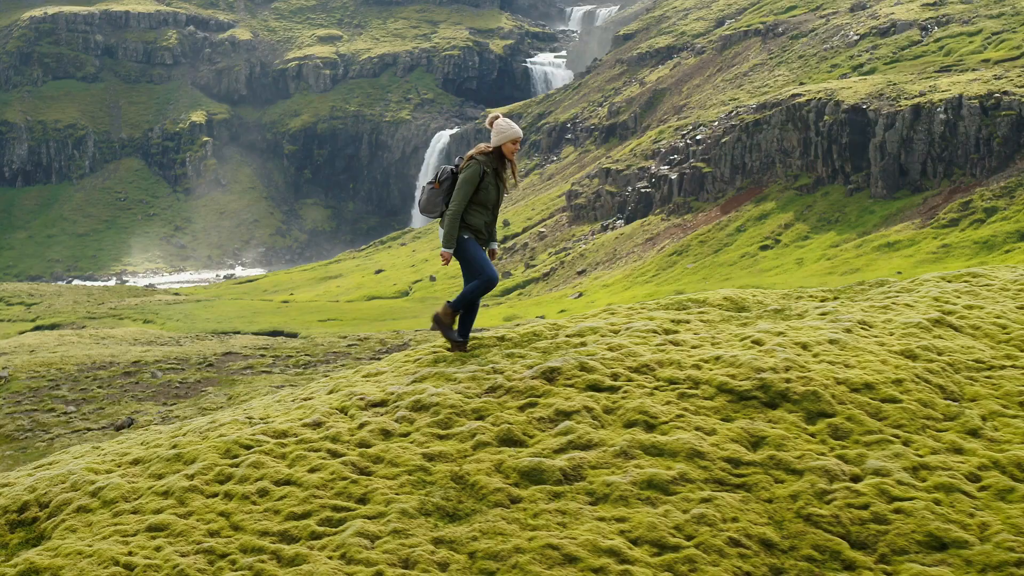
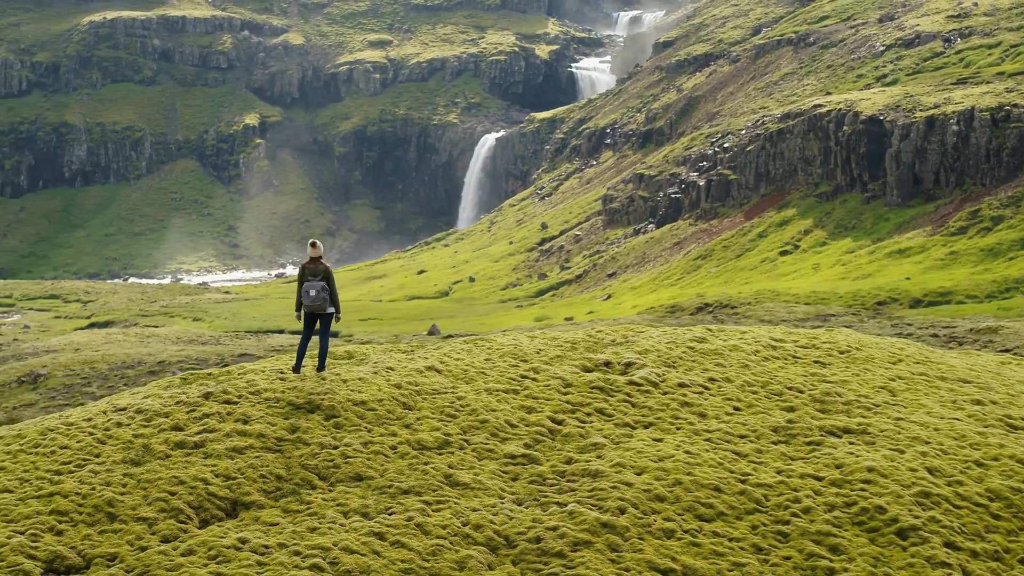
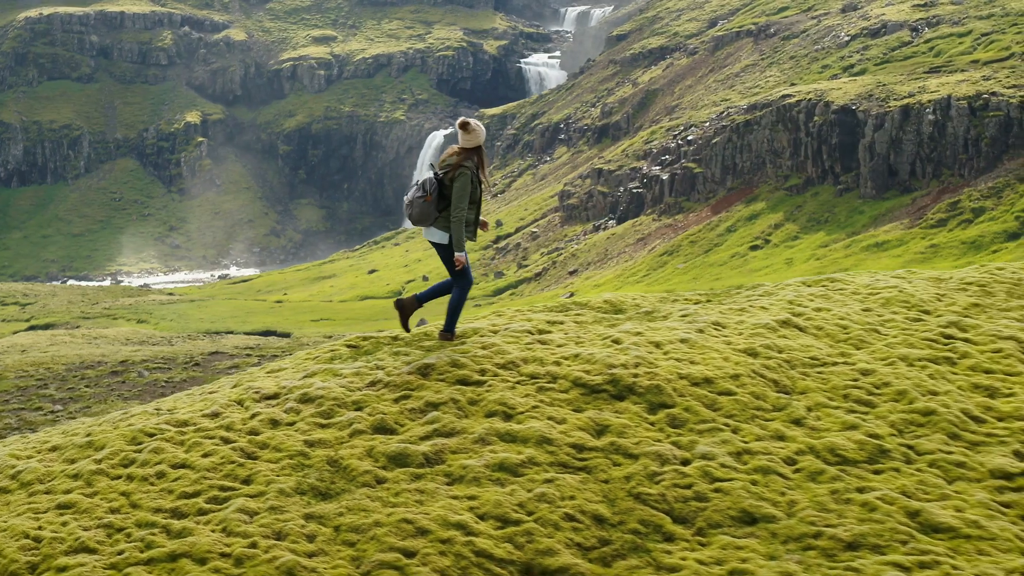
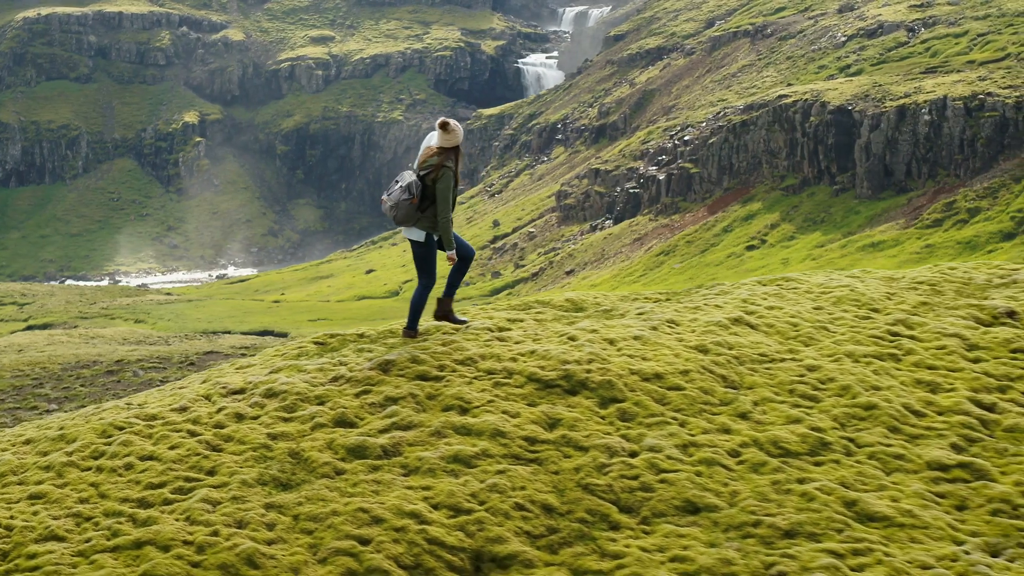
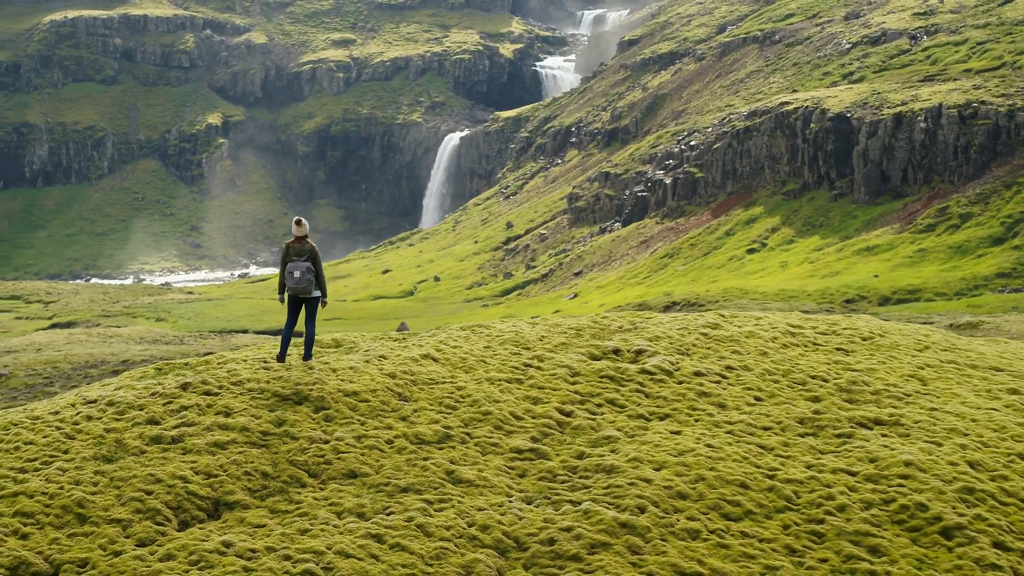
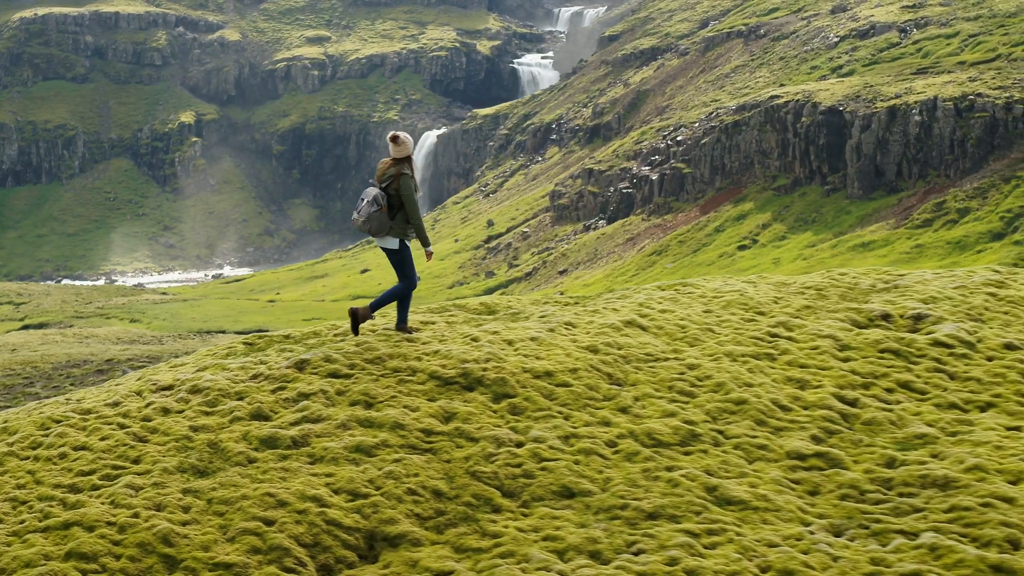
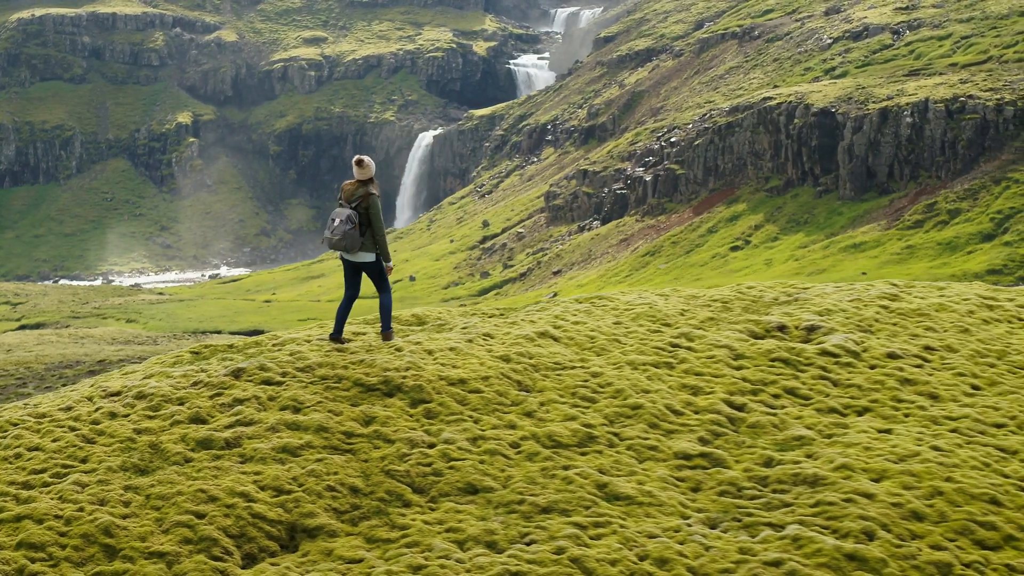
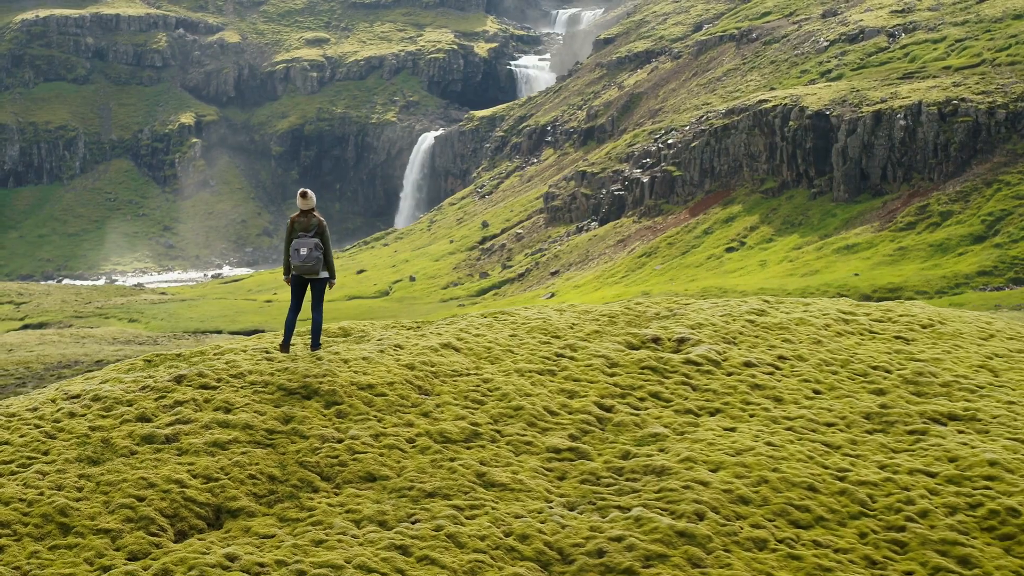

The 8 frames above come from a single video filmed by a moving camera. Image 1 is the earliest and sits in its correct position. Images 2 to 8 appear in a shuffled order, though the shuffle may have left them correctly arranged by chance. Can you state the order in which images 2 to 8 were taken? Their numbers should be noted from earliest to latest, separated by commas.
3, 4, 6, 7, 8, 5, 2
